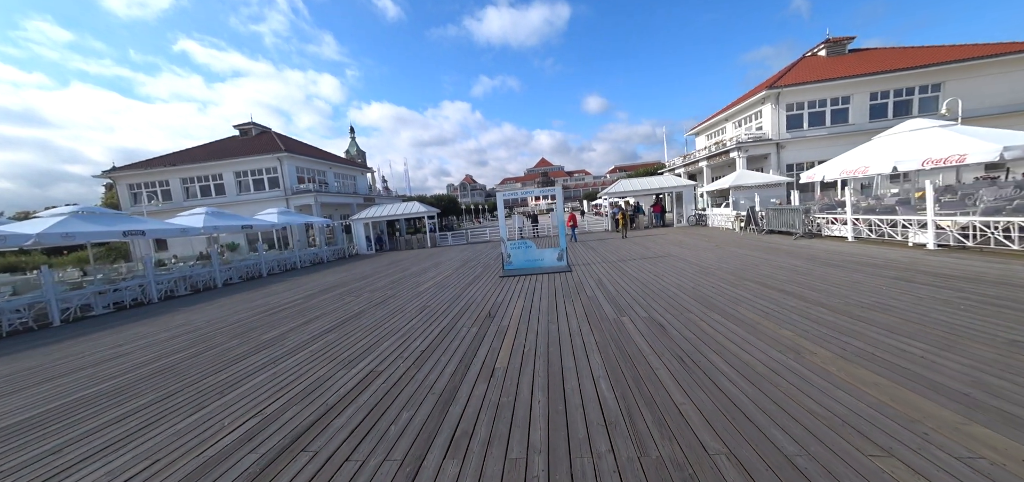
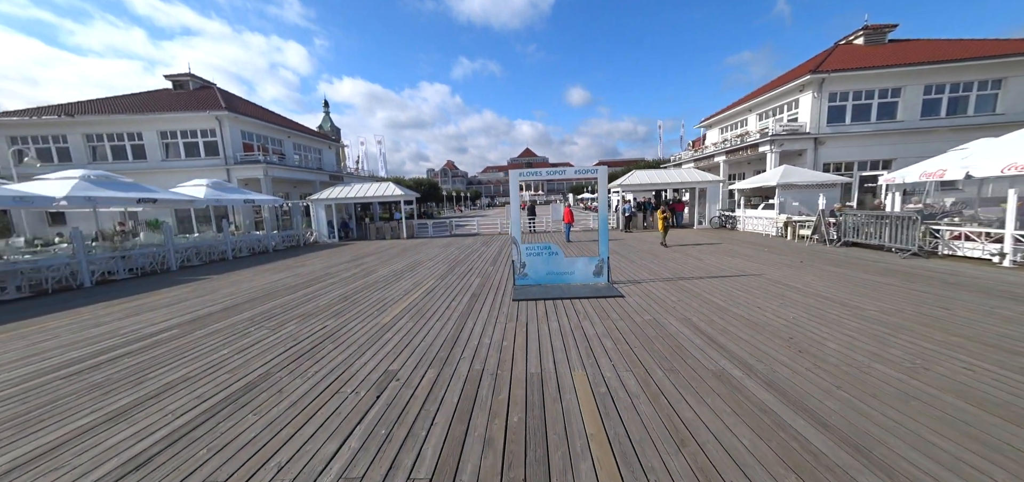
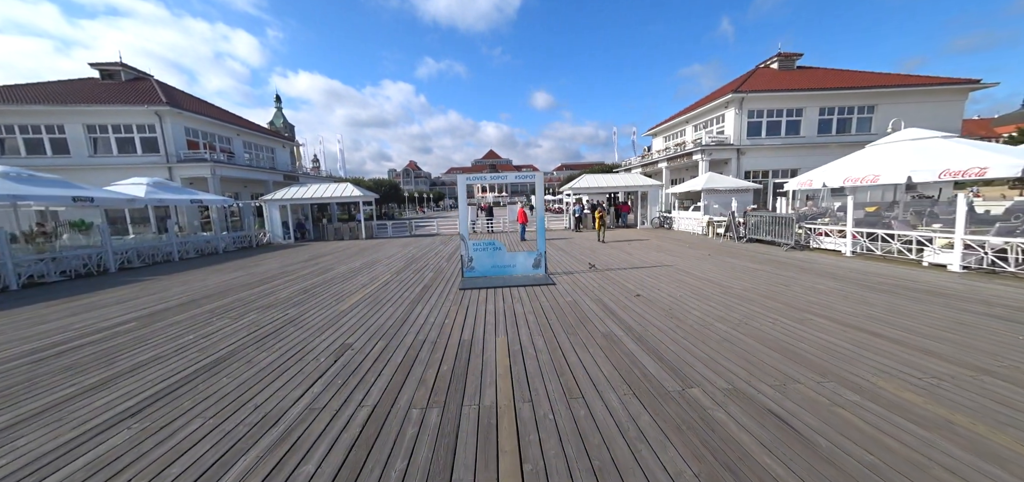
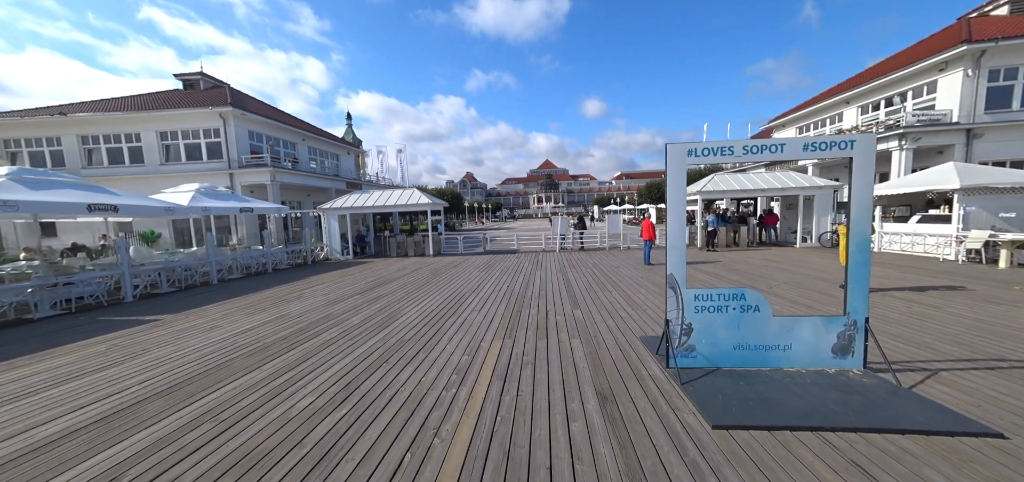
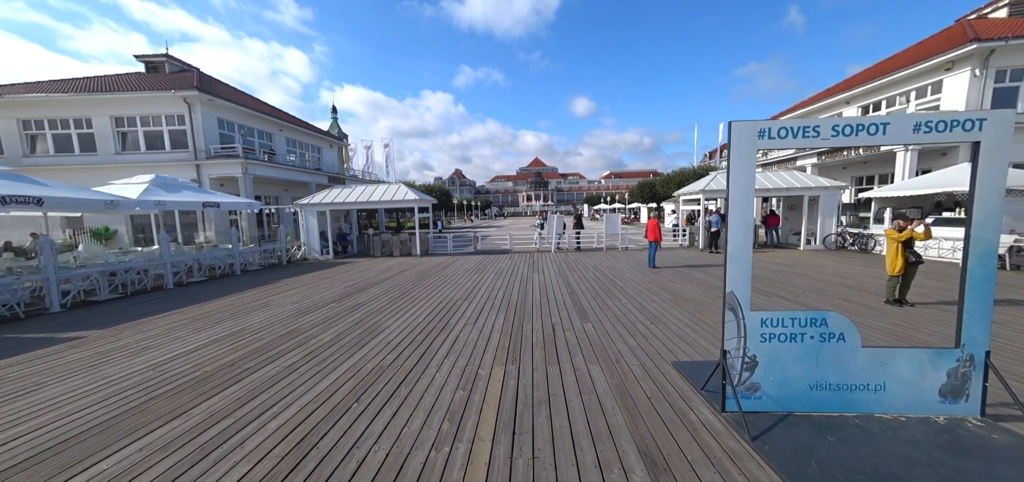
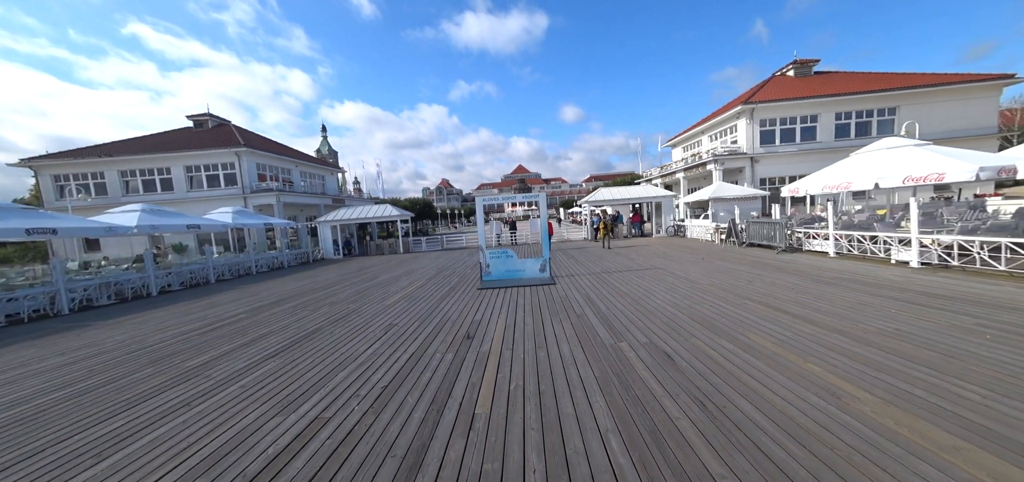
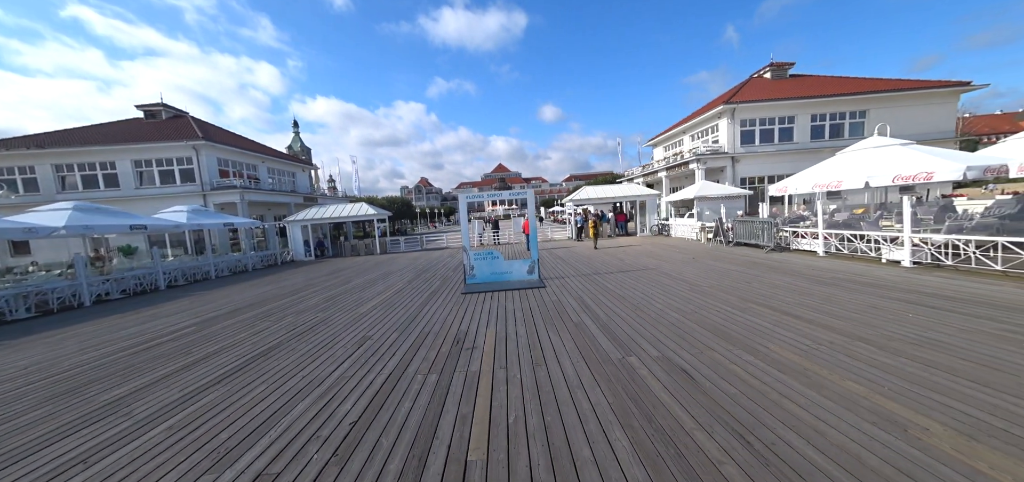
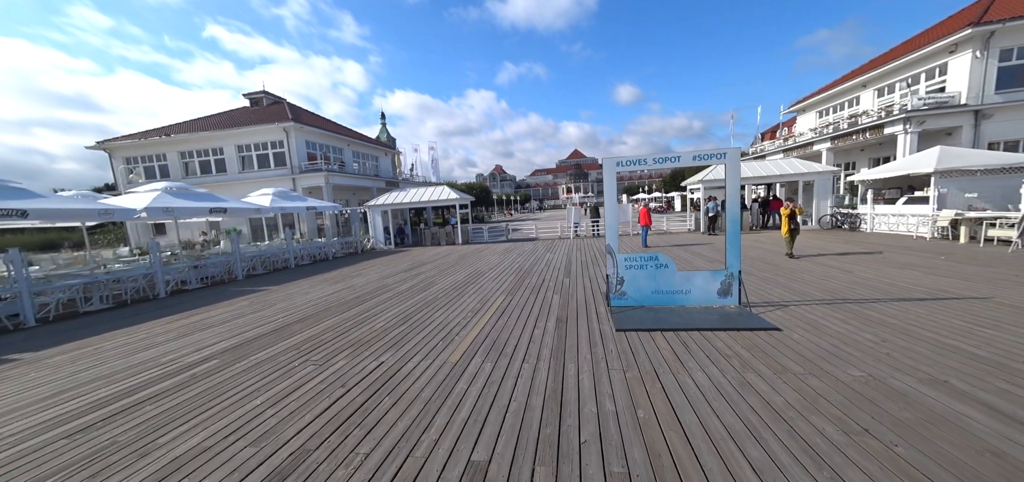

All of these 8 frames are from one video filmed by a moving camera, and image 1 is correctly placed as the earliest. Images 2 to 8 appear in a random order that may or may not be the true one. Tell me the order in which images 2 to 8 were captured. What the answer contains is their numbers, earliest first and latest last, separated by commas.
6, 7, 3, 2, 8, 4, 5
